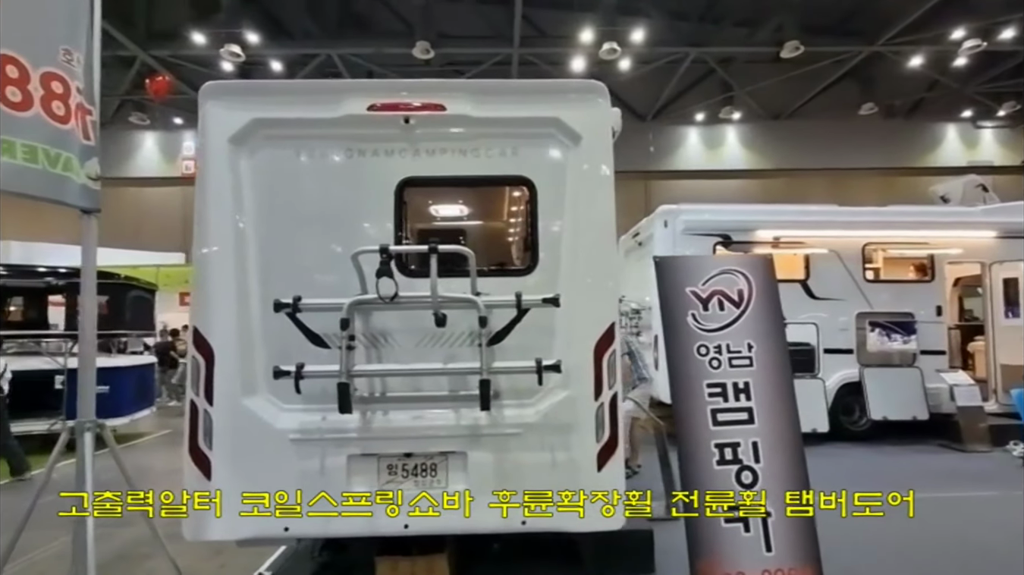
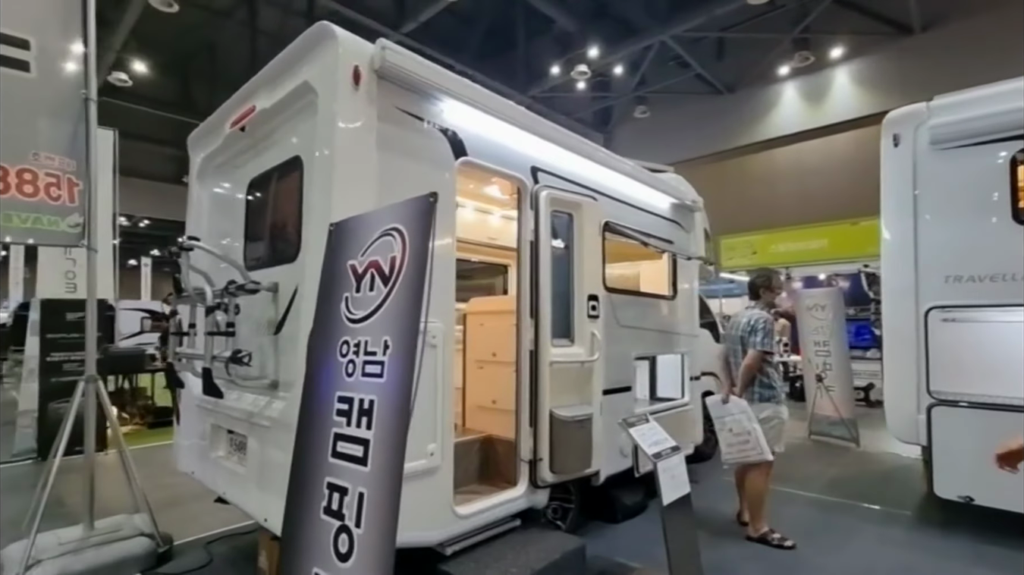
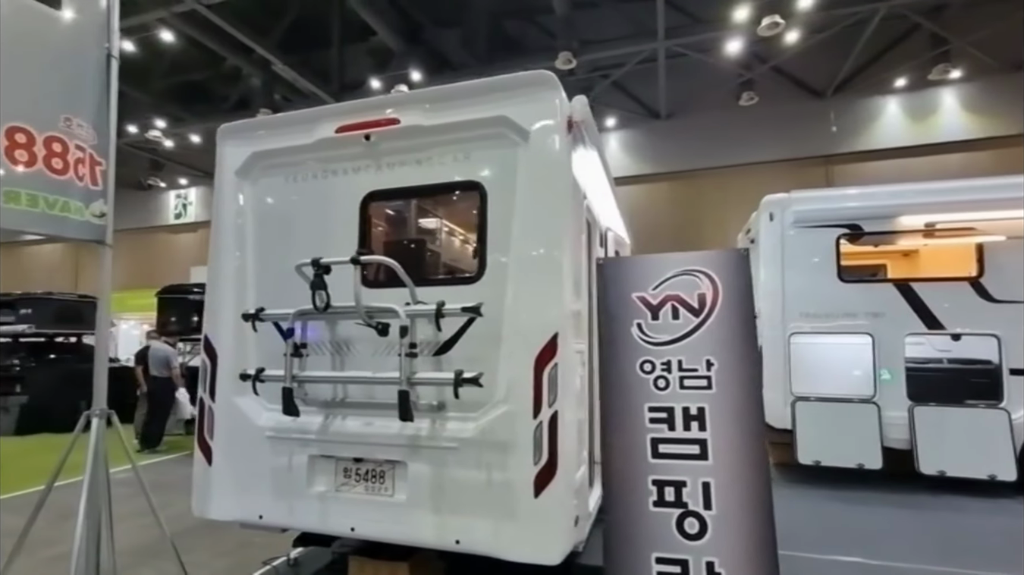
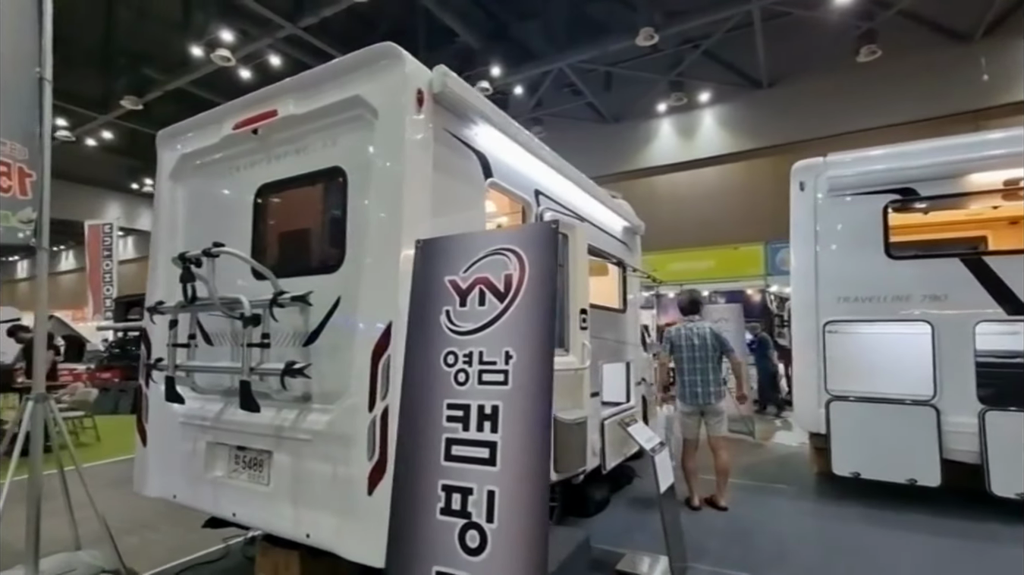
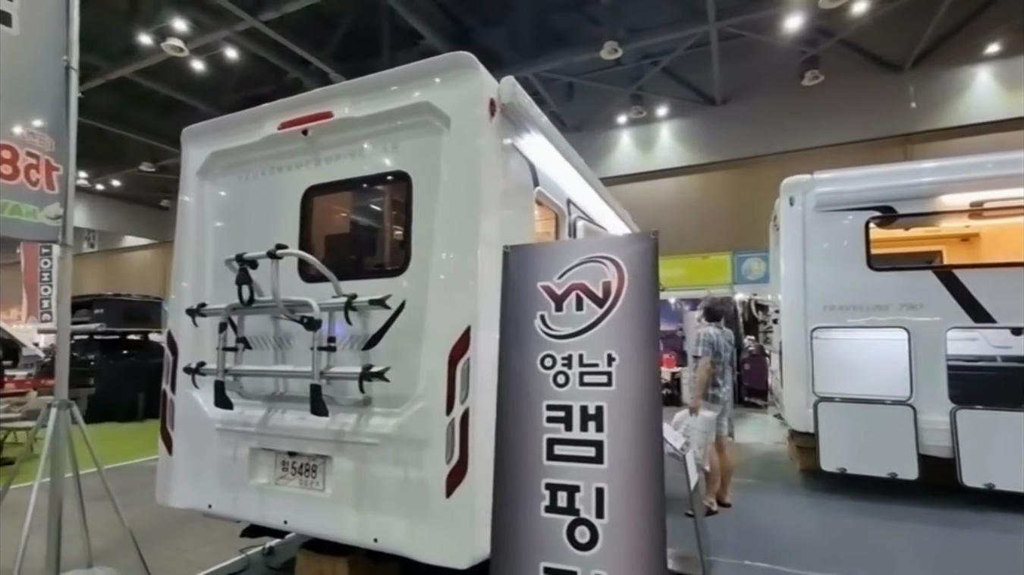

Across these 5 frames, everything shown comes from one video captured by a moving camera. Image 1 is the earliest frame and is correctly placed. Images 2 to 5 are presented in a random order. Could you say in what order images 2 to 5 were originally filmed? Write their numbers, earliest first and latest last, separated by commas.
3, 5, 4, 2
